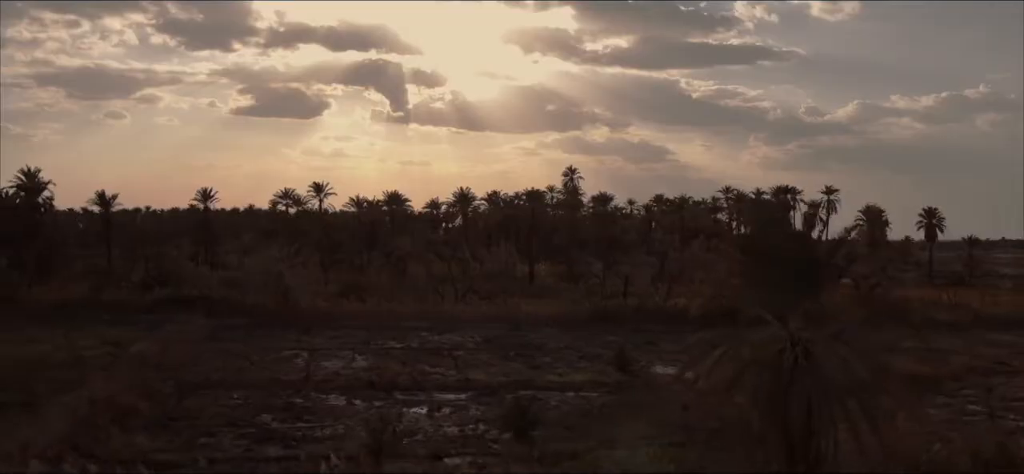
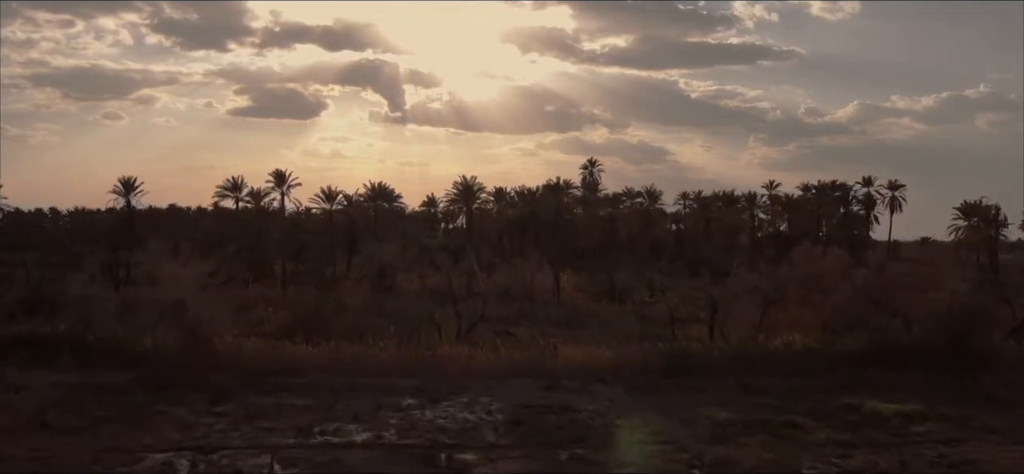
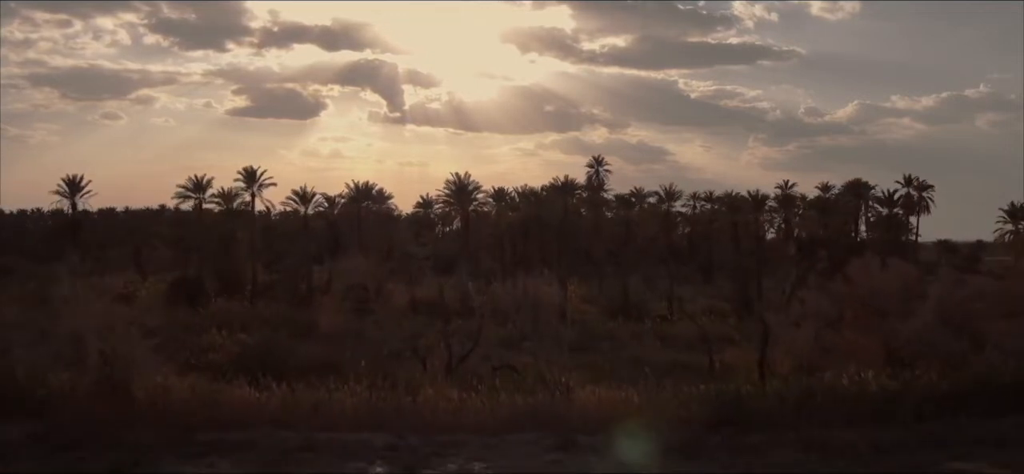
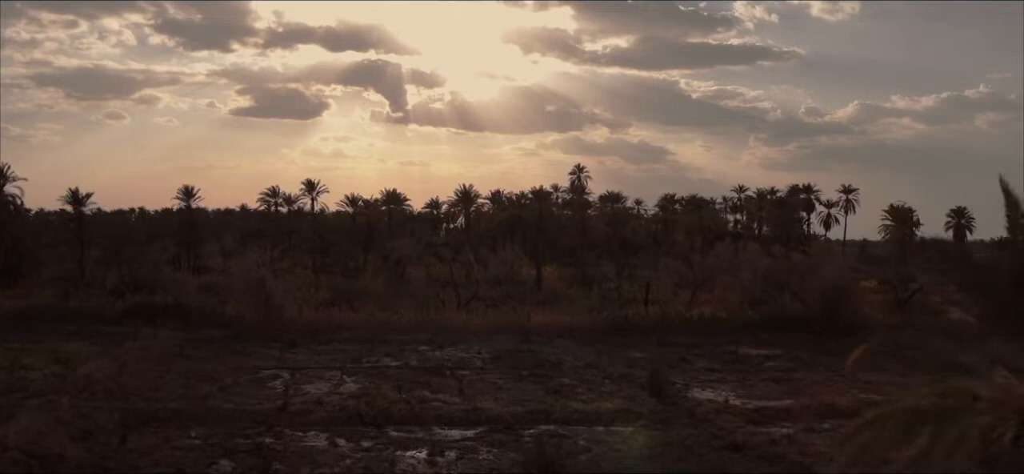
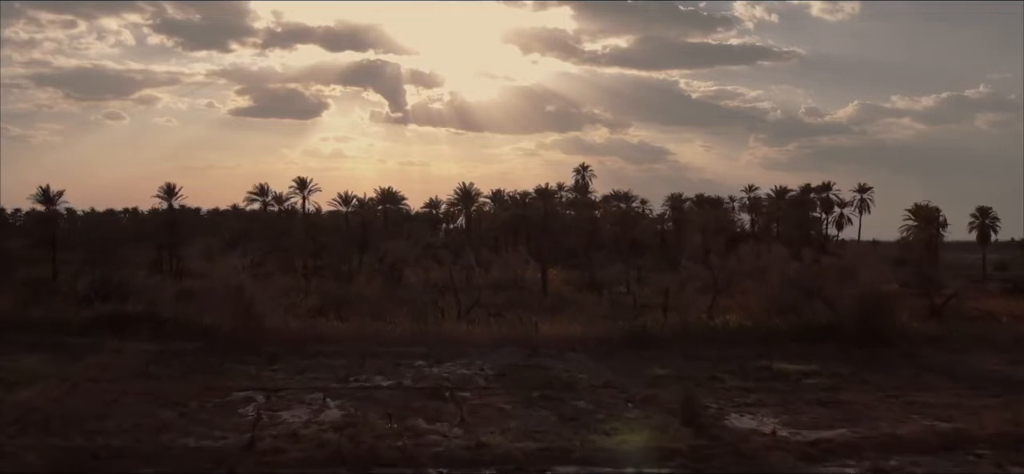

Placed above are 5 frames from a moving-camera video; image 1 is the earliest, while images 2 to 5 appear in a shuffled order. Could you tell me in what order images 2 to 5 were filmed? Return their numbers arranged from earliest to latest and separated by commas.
4, 5, 2, 3
